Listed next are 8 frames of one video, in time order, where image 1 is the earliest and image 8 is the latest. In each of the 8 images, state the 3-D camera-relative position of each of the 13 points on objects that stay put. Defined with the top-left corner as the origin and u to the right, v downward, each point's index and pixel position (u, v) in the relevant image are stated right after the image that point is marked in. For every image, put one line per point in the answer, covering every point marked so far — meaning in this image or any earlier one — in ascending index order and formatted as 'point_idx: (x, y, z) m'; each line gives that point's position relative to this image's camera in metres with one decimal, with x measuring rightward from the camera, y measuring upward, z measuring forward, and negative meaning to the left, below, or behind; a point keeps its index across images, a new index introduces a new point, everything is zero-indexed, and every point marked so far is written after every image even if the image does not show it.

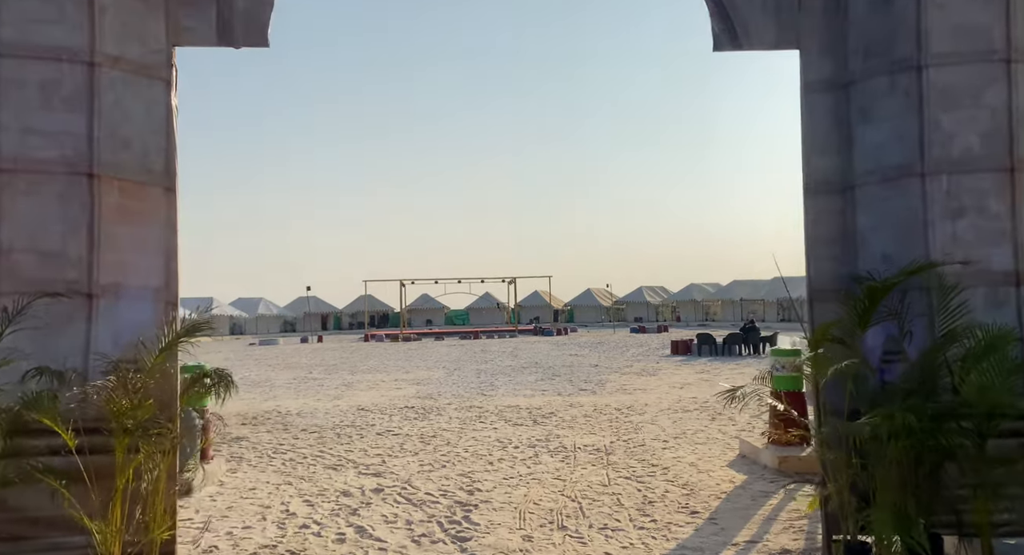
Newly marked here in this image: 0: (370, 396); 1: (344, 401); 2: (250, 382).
0: (-2.8, -2.3, +14.4) m
1: (-3.2, -2.3, +13.9) m
2: (-7.0, -2.8, +19.5) m
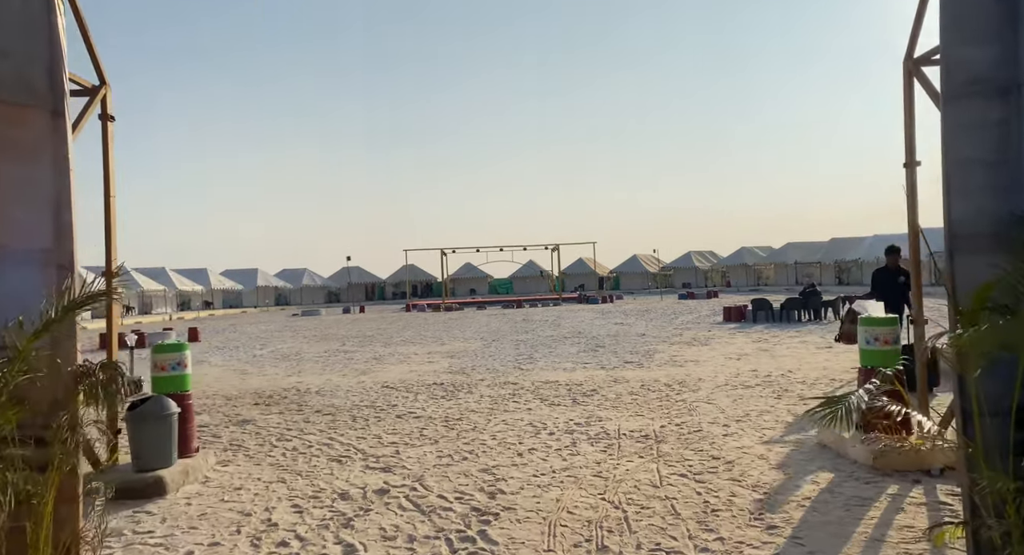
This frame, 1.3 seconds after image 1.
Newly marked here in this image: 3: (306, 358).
0: (-2.1, -1.7, +13.4) m
1: (-2.5, -1.7, +12.9) m
2: (-6.0, -2.0, +18.8) m
3: (-5.0, -1.9, +17.7) m
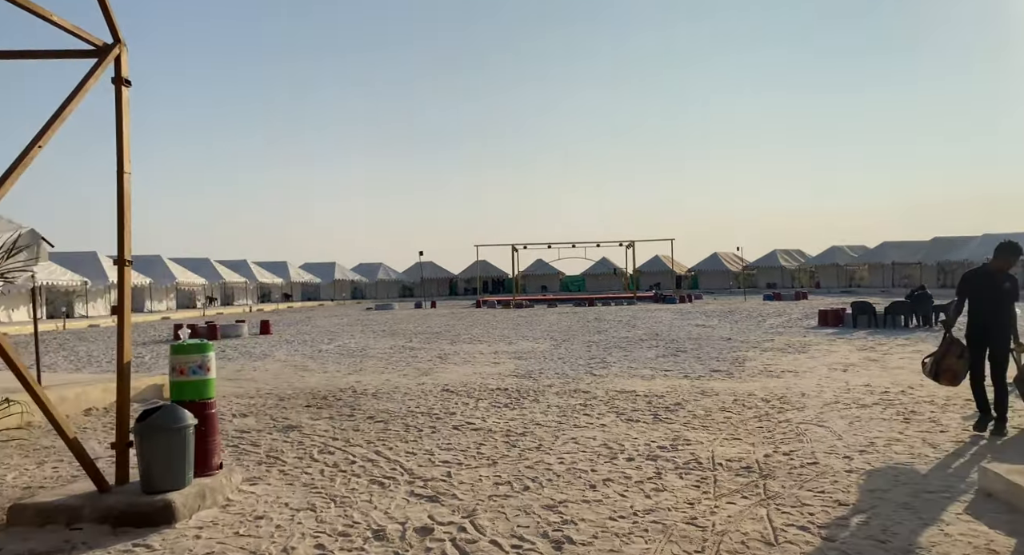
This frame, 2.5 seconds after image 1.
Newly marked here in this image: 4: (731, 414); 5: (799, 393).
0: (-0.9, -1.6, +12.5) m
1: (-1.3, -1.7, +12.0) m
2: (-4.2, -1.8, +18.2) m
3: (-3.3, -1.8, +17.1) m
4: (+2.5, -1.5, +8.2) m
5: (+3.8, -1.5, +9.5) m
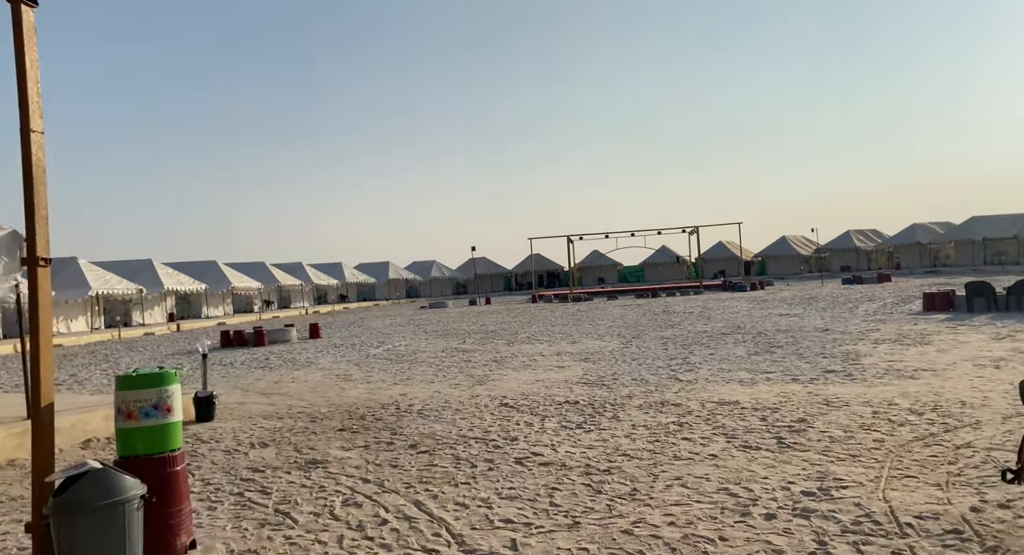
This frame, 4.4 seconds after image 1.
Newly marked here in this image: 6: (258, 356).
0: (+0.2, -1.5, +10.7) m
1: (-0.3, -1.6, +10.3) m
2: (-2.7, -1.8, +16.7) m
3: (-2.0, -1.7, +15.5) m
4: (+3.2, -1.4, +6.3) m
5: (+4.5, -1.2, +7.4) m
6: (-6.5, -2.0, +18.4) m
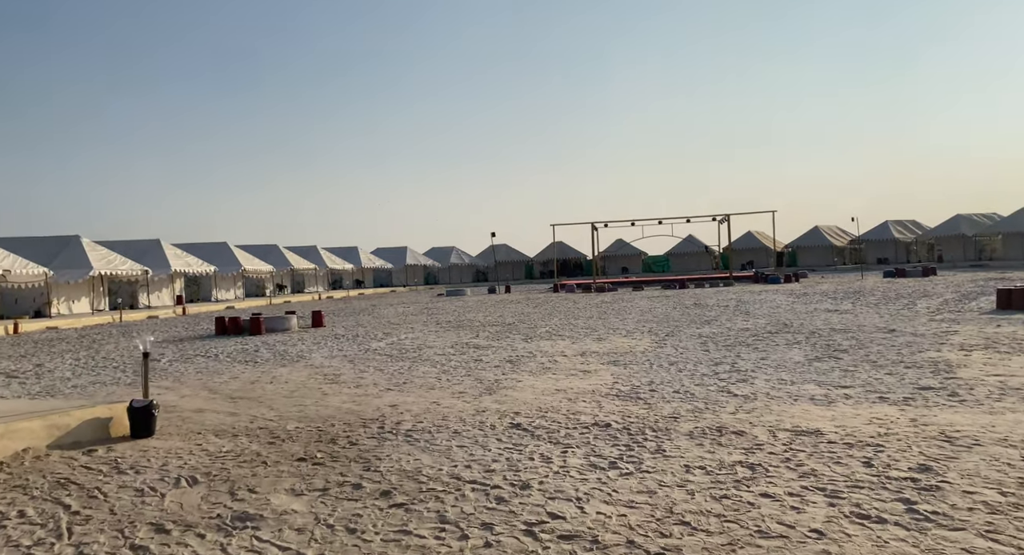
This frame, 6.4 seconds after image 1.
0: (+0.3, -1.4, +8.8) m
1: (-0.2, -1.4, +8.4) m
2: (-2.4, -1.5, +14.8) m
3: (-1.7, -1.5, +13.6) m
4: (+3.2, -1.3, +4.2) m
5: (+4.6, -1.2, +5.4) m
6: (-6.1, -1.6, +16.7) m
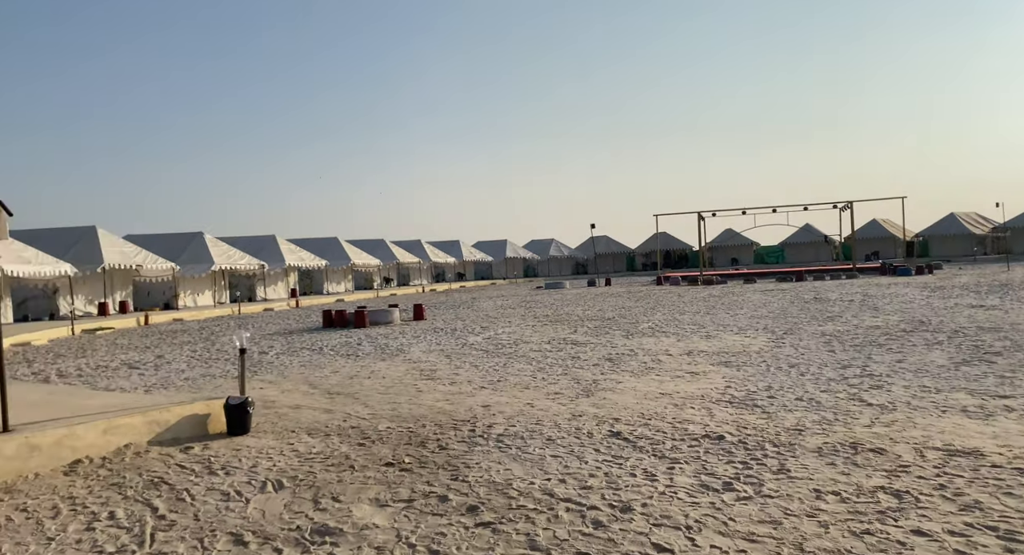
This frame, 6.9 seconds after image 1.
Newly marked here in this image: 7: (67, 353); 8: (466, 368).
0: (+1.5, -1.3, +8.1) m
1: (+0.9, -1.3, +7.8) m
2: (-0.4, -1.4, +14.5) m
3: (+0.2, -1.3, +13.2) m
4: (+3.7, -1.3, +3.2) m
5: (+5.2, -1.2, +4.1) m
6: (-3.8, -1.5, +16.9) m
7: (-10.7, -1.8, +17.3) m
8: (-0.7, -1.4, +11.4) m
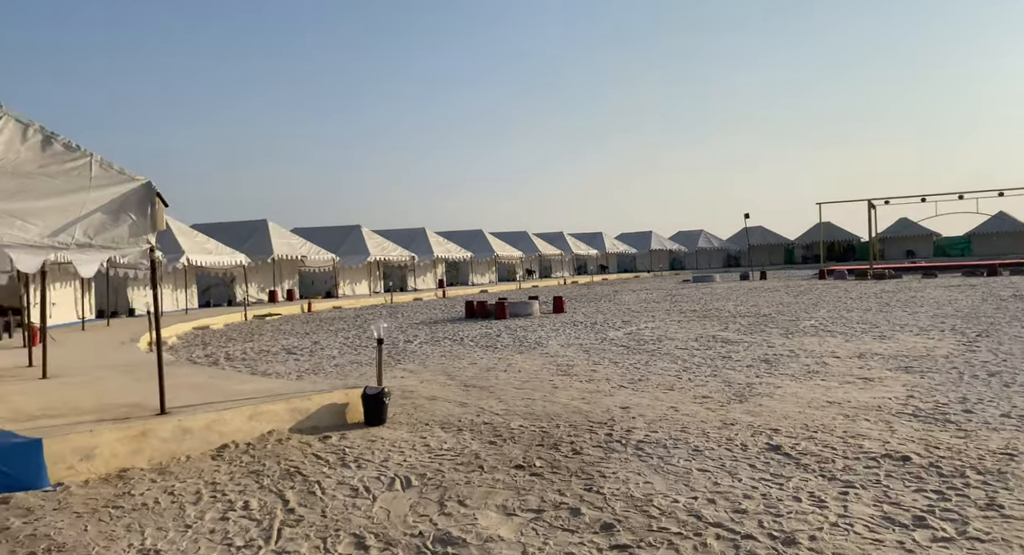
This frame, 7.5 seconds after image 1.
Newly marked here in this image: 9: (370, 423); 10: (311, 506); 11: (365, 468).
0: (+2.9, -1.2, +7.2) m
1: (+2.3, -1.3, +7.0) m
2: (+2.4, -1.2, +13.8) m
3: (+2.7, -1.2, +12.4) m
4: (+4.1, -1.3, +2.0) m
5: (+5.8, -1.2, +2.6) m
6: (-0.4, -1.2, +16.8) m
7: (-7.1, -1.5, +18.6) m
8: (+1.4, -1.3, +10.9) m
9: (-1.4, -1.4, +7.2) m
10: (-1.4, -1.5, +4.9) m
11: (-1.1, -1.5, +5.7) m
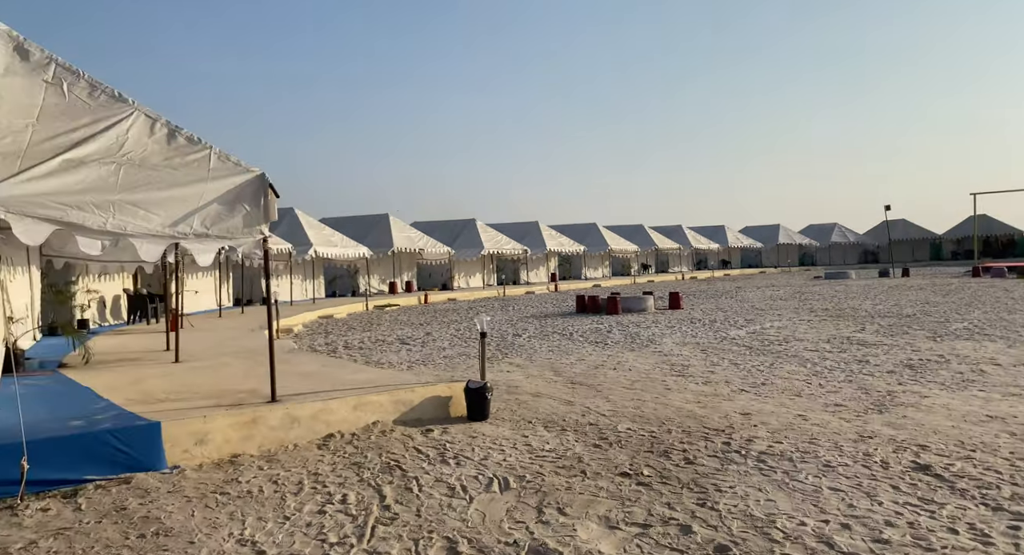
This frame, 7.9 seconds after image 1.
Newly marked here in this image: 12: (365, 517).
0: (+3.9, -1.2, +6.3) m
1: (+3.3, -1.2, +6.2) m
2: (+4.5, -1.1, +13.0) m
3: (+4.5, -1.1, +11.5) m
4: (+4.3, -1.3, +1.0) m
5: (+6.0, -1.2, +1.3) m
6: (+2.2, -1.1, +16.4) m
7: (-4.2, -1.3, +19.2) m
8: (+3.0, -1.2, +10.2) m
9: (-0.4, -1.4, +7.0) m
10: (-0.7, -1.5, +4.8) m
11: (-0.4, -1.4, +5.5) m
12: (-0.9, -1.5, +4.5) m
